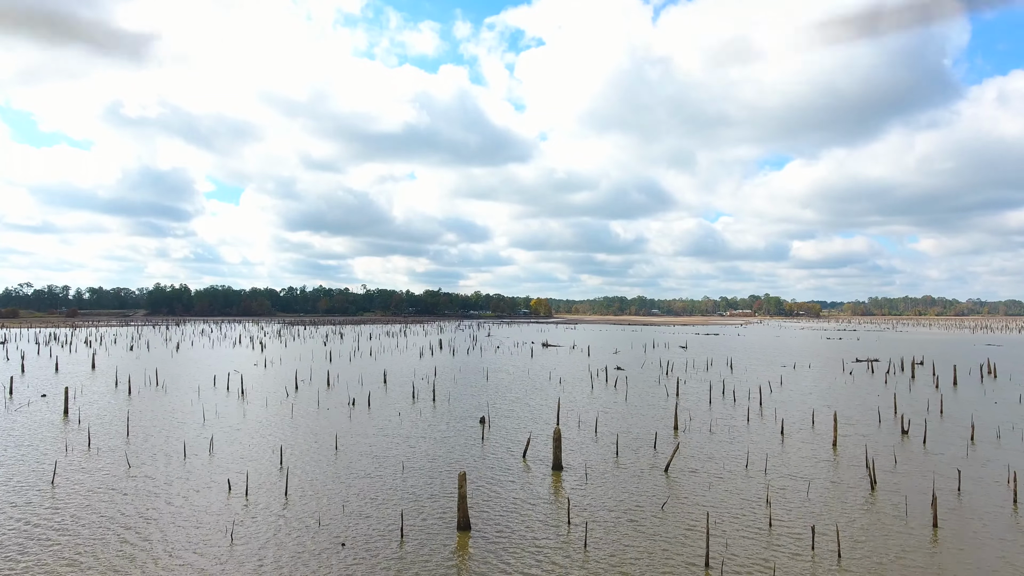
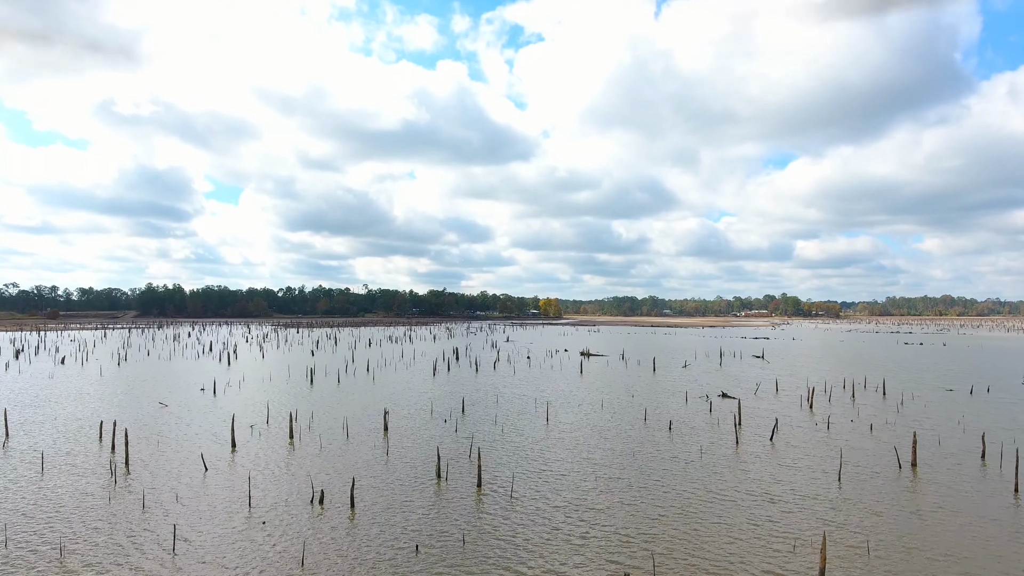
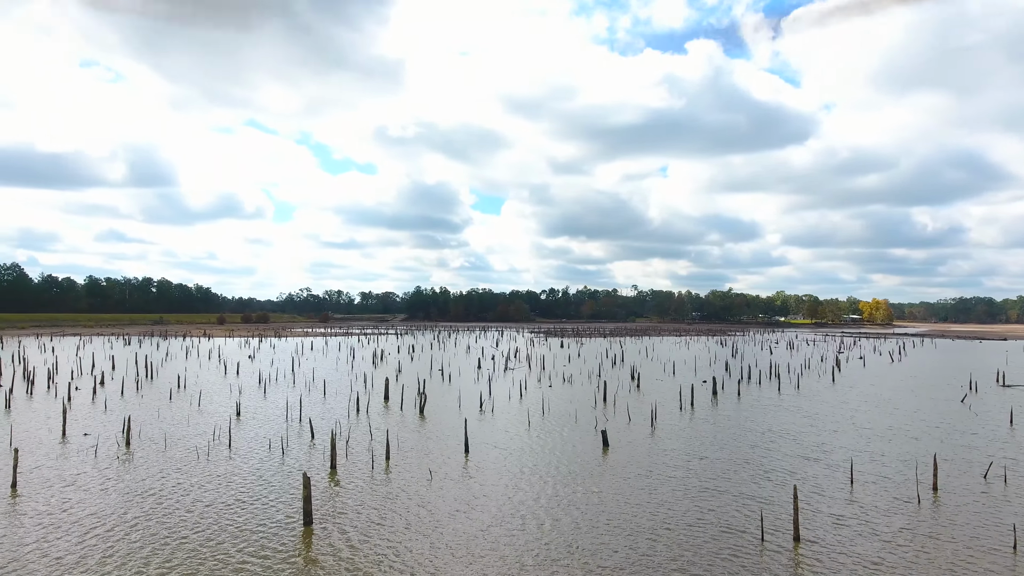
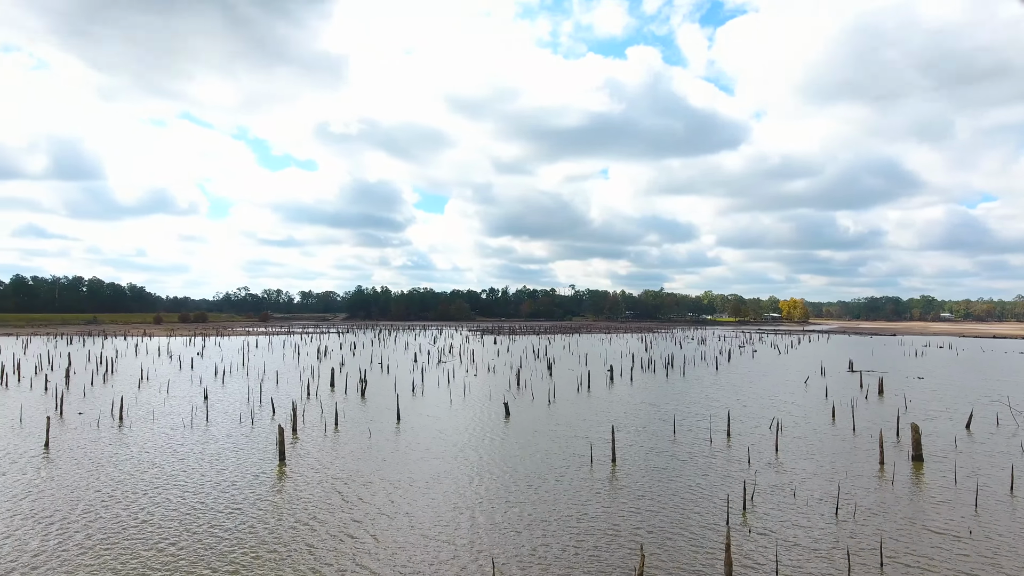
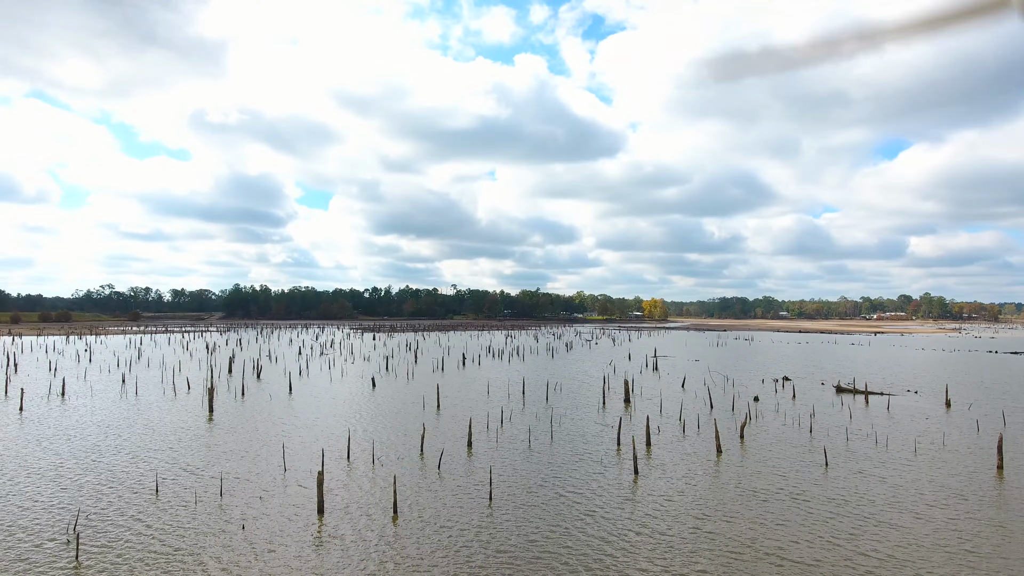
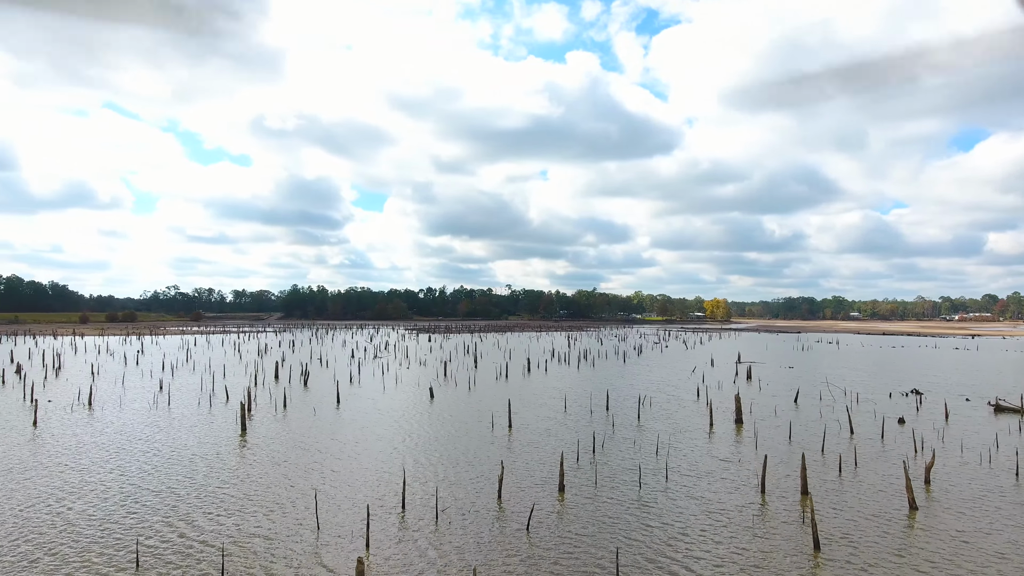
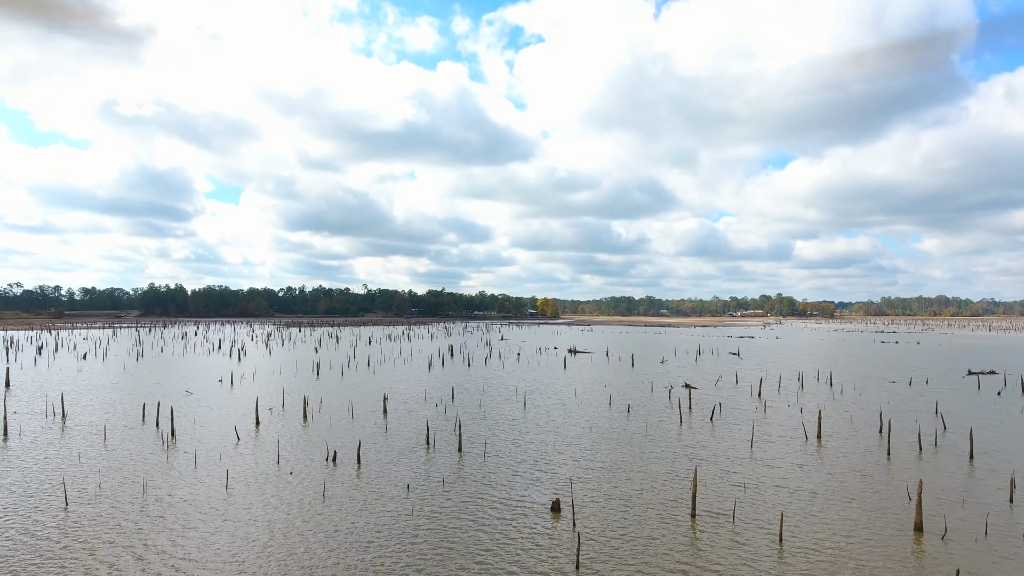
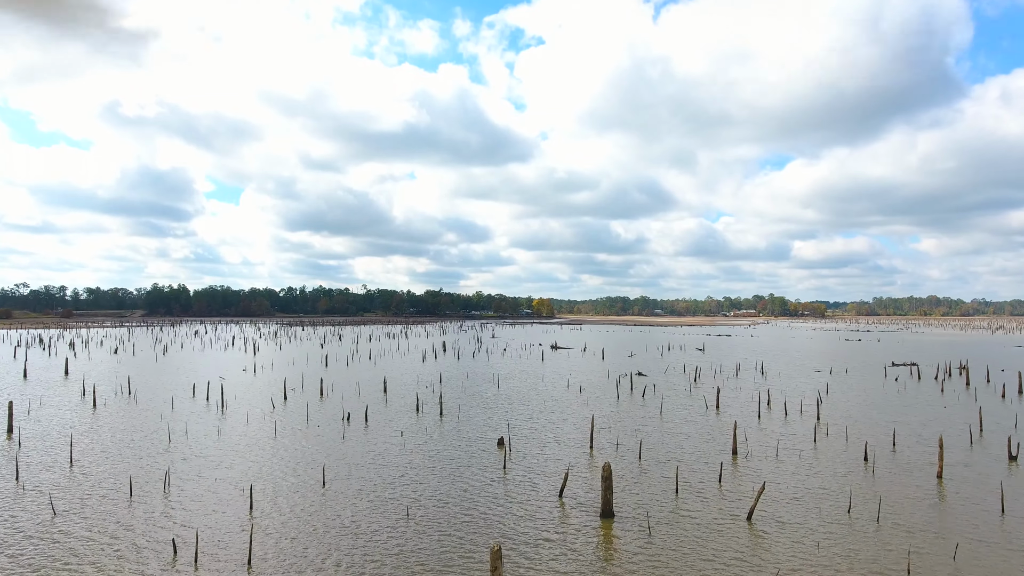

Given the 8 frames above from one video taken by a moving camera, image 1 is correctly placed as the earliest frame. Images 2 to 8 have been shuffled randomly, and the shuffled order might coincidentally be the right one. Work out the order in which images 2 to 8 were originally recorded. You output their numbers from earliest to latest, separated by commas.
8, 7, 2, 5, 6, 4, 3
